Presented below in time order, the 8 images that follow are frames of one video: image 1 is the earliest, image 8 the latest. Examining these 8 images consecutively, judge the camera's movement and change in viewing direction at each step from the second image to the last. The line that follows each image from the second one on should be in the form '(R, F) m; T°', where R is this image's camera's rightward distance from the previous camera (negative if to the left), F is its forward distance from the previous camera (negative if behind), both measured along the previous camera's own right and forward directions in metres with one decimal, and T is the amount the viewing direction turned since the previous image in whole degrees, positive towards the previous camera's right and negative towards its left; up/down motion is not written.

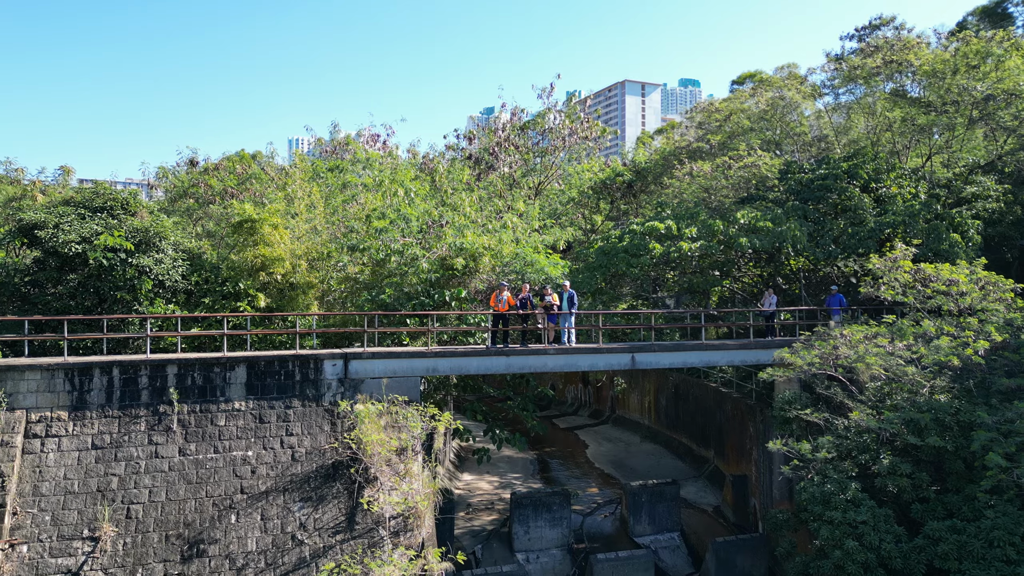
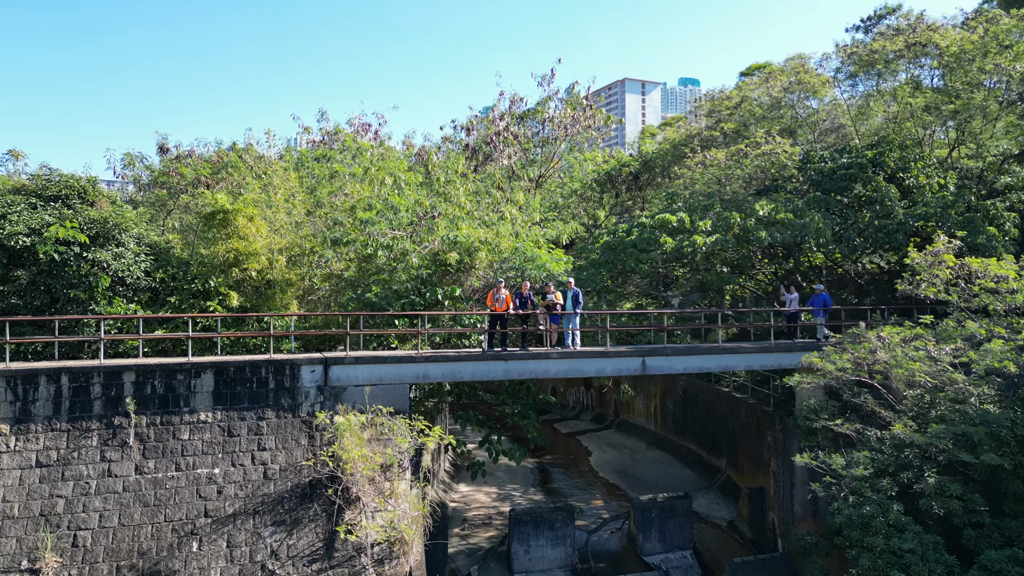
(0.0, +1.3) m; 0°
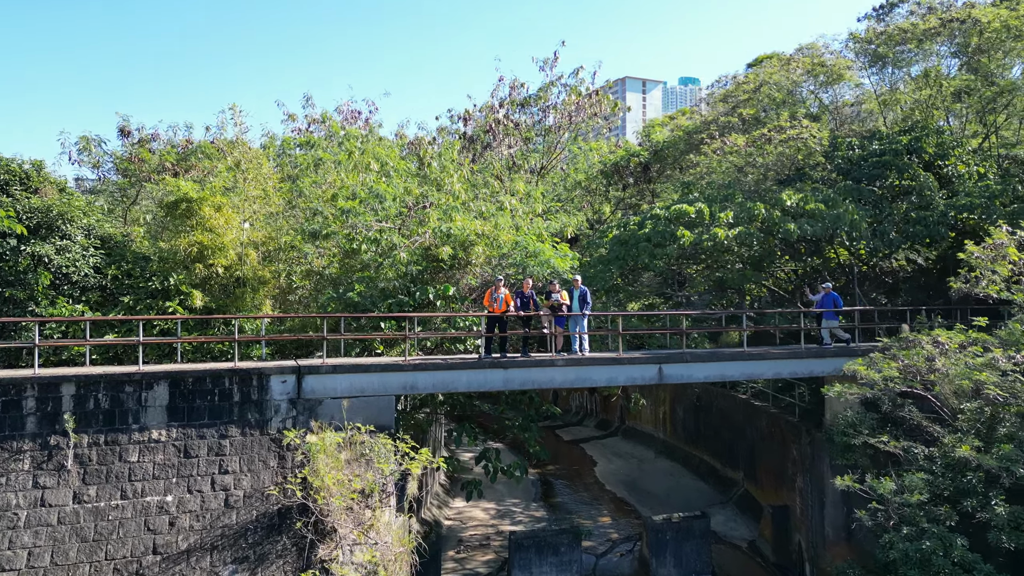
(0.0, +1.4) m; 0°
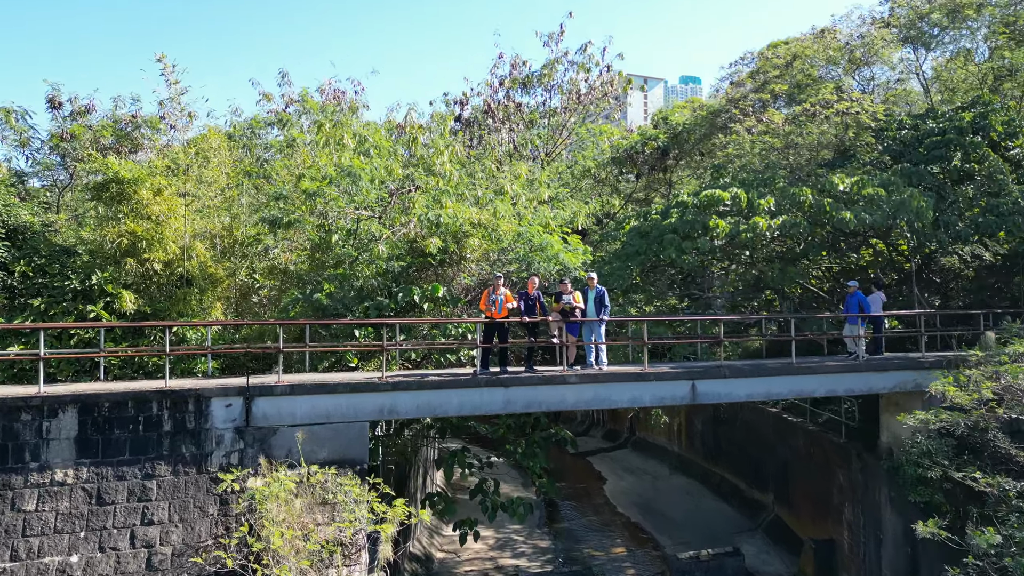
(0.0, +2.0) m; 0°
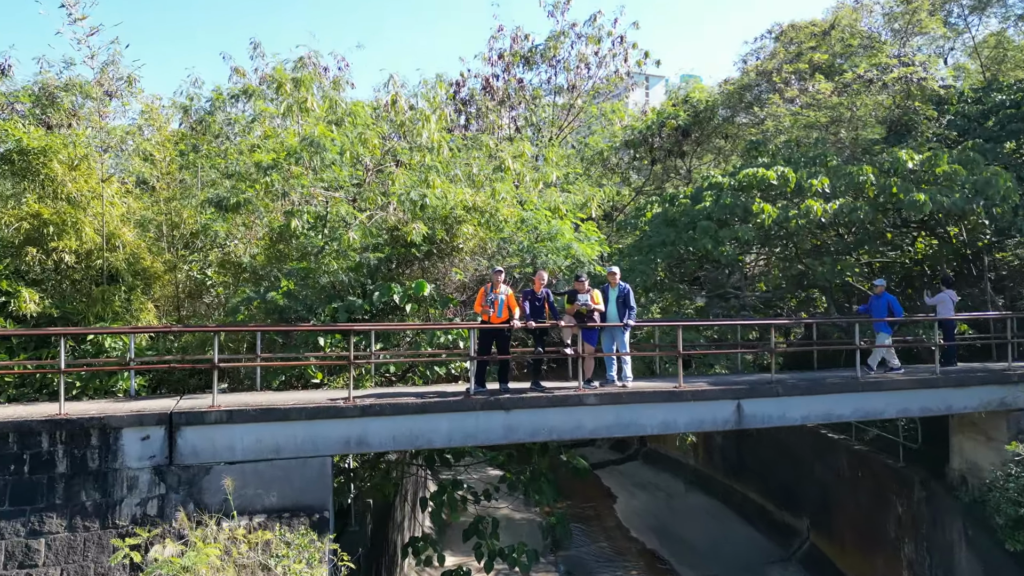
(0.0, +1.8) m; 0°
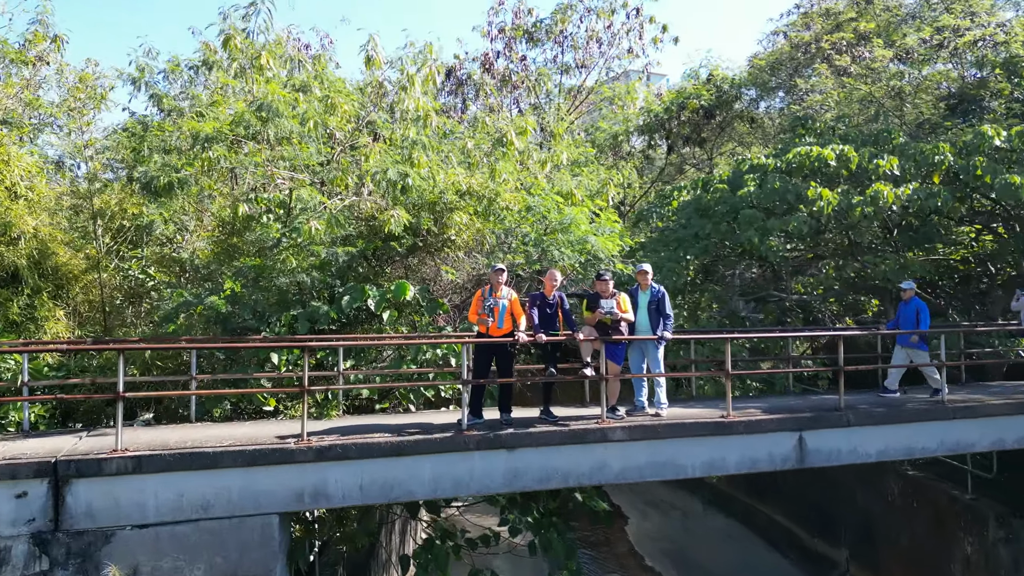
(0.0, +1.6) m; 0°
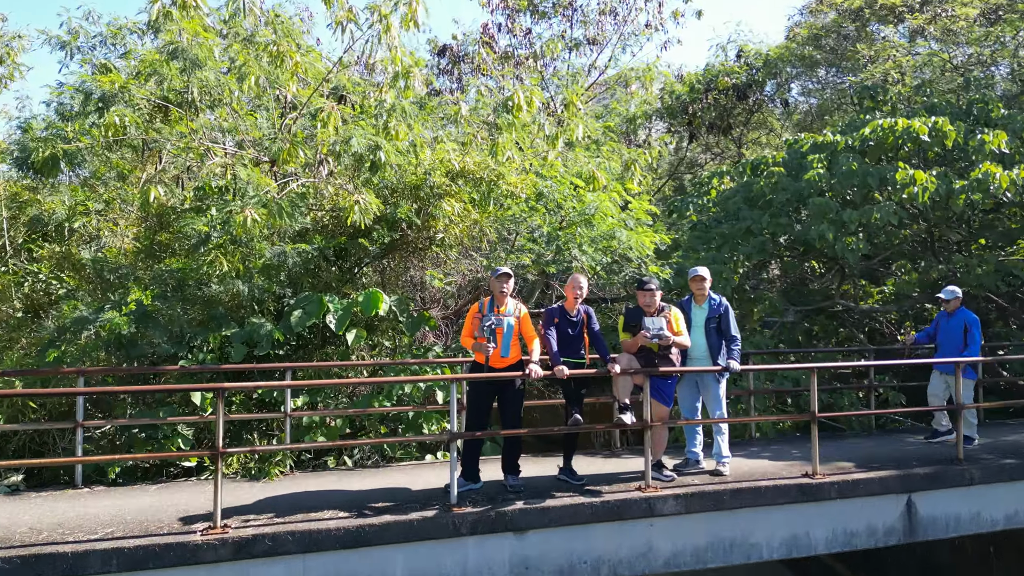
(0.0, +1.6) m; 0°
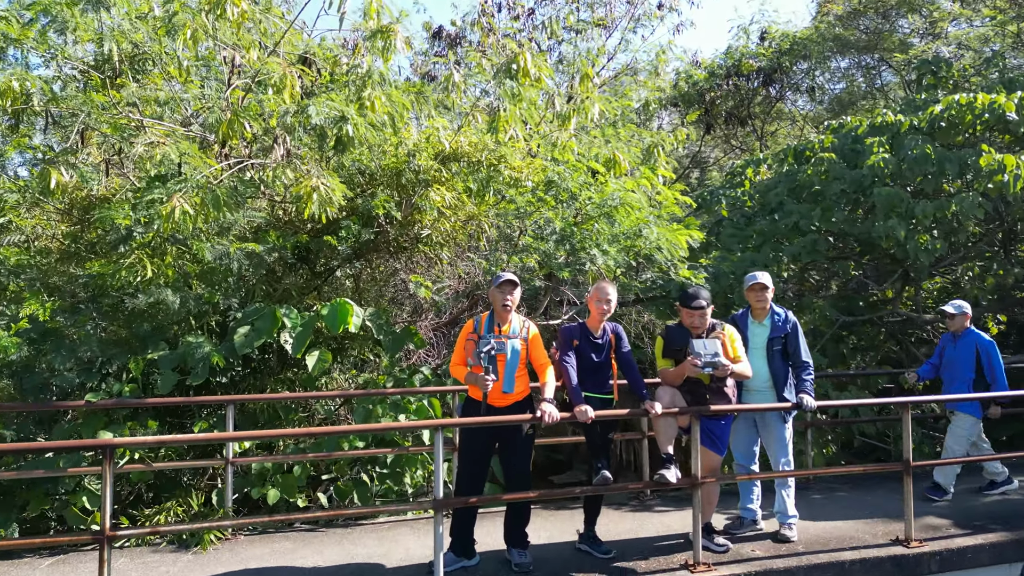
(0.0, +1.0) m; 0°
